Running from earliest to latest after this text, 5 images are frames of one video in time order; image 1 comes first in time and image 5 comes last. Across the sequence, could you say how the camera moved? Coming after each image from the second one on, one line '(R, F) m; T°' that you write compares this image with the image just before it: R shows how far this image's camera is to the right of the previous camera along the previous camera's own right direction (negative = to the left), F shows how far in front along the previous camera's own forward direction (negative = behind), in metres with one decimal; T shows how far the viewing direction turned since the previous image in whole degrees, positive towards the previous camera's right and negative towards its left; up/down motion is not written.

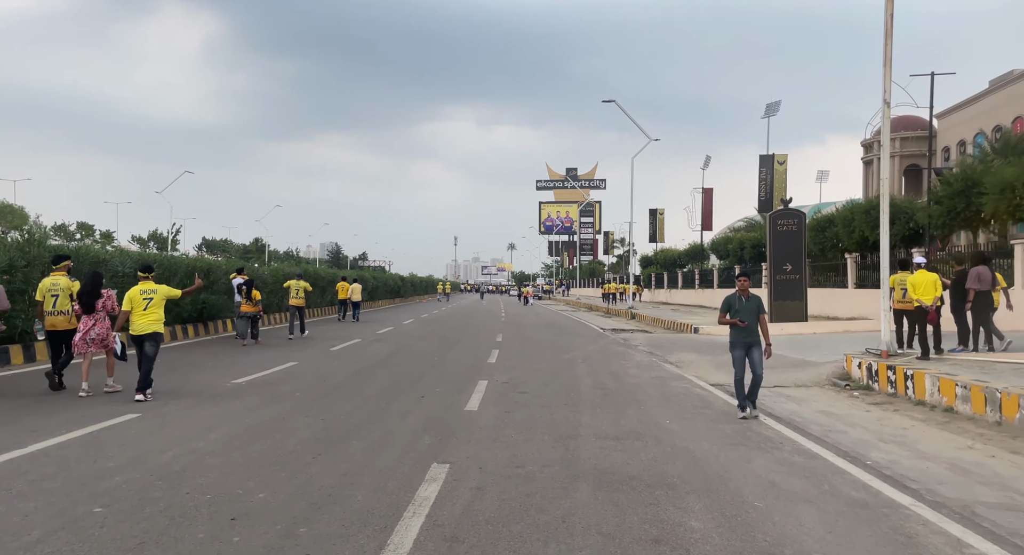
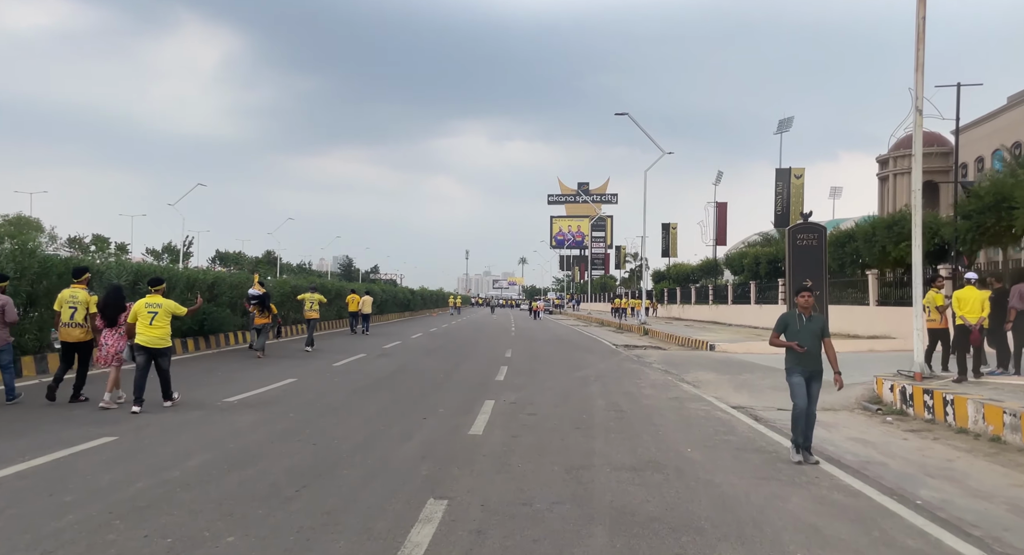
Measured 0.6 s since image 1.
(0.0, +0.6) m; -1°
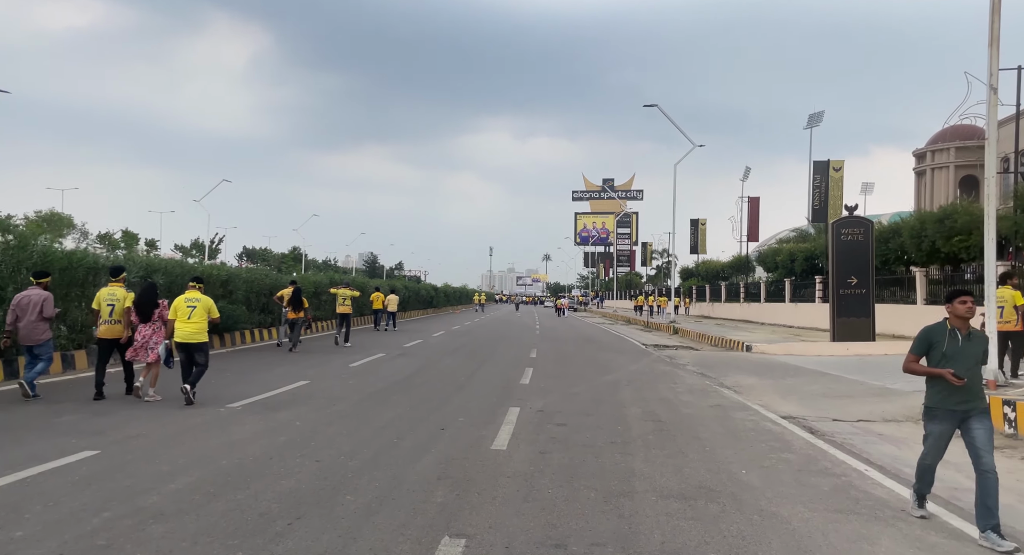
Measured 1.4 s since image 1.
(0.0, +0.9) m; -2°
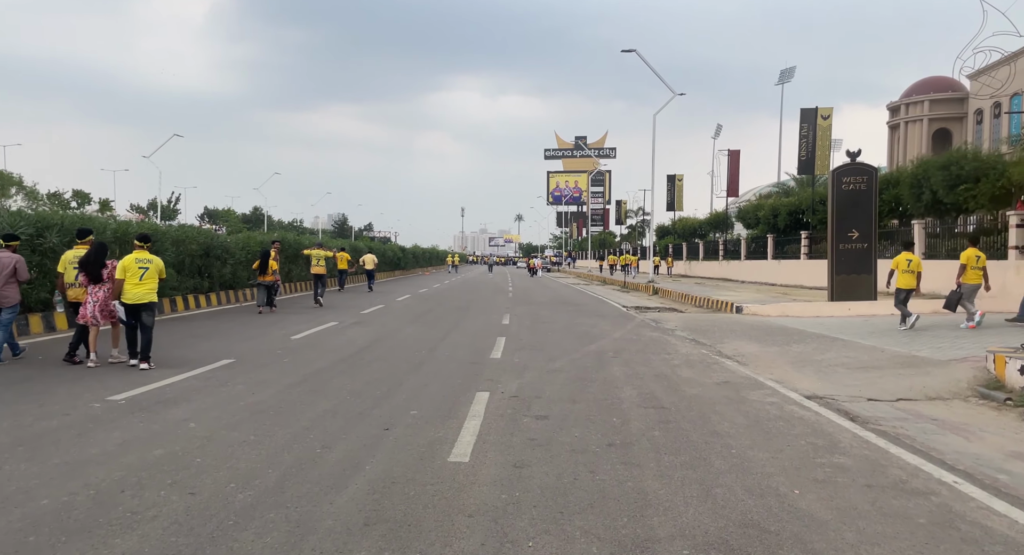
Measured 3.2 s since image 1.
(+0.1, +2.0) m; +2°
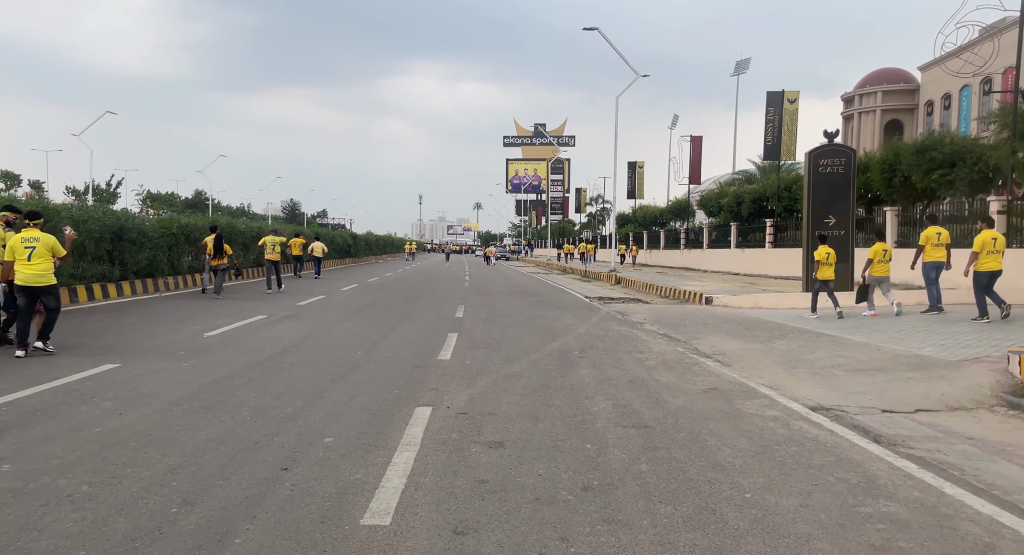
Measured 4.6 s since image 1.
(+0.1, +1.6) m; +3°
